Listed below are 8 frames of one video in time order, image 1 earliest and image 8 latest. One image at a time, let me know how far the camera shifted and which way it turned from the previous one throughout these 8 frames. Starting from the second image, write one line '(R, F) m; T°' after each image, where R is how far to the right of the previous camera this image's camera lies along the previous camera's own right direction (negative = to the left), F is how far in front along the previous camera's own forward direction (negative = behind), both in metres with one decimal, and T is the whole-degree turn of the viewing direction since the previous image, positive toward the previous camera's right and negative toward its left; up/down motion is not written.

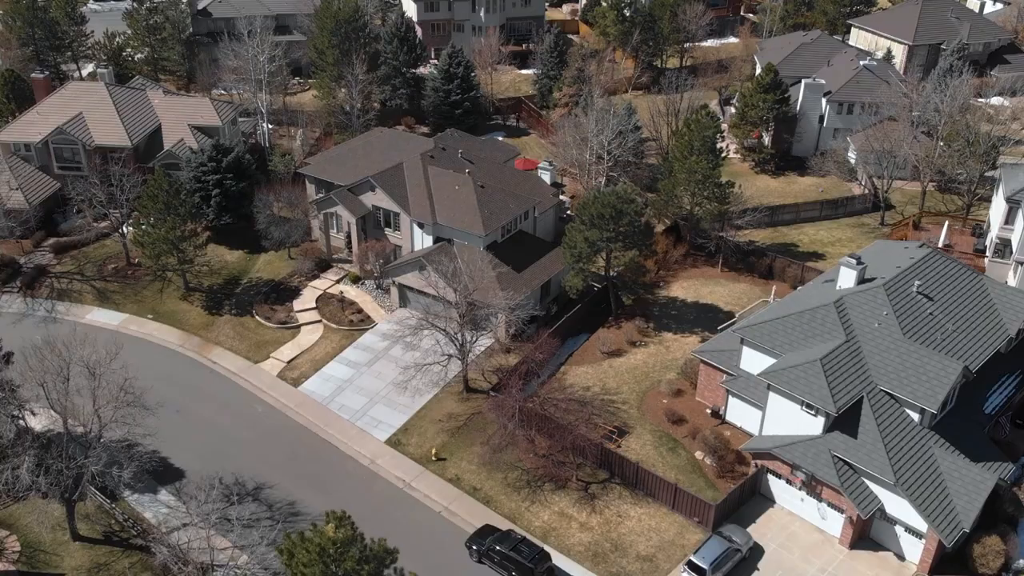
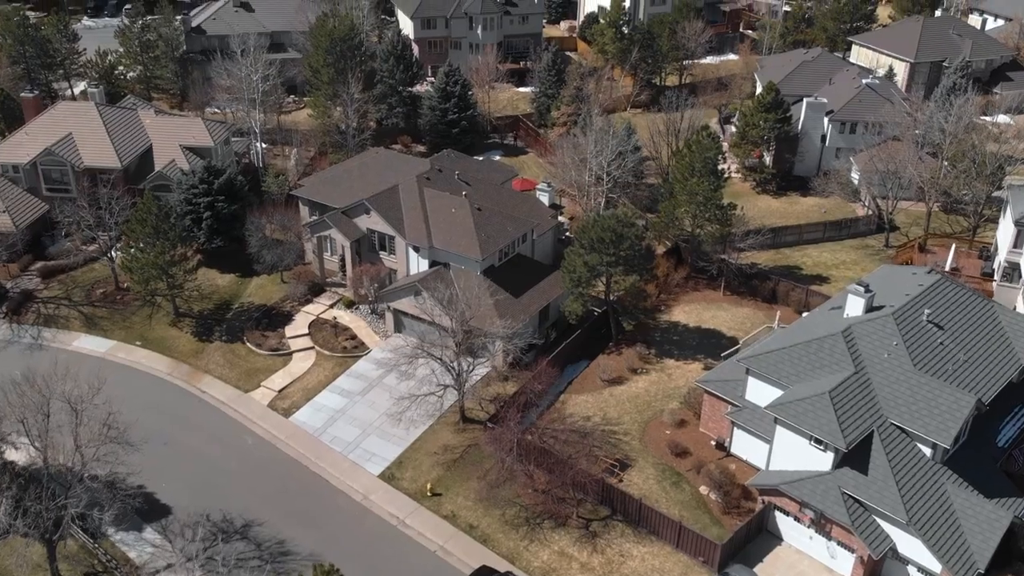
(0.0, +0.7) m; 0°
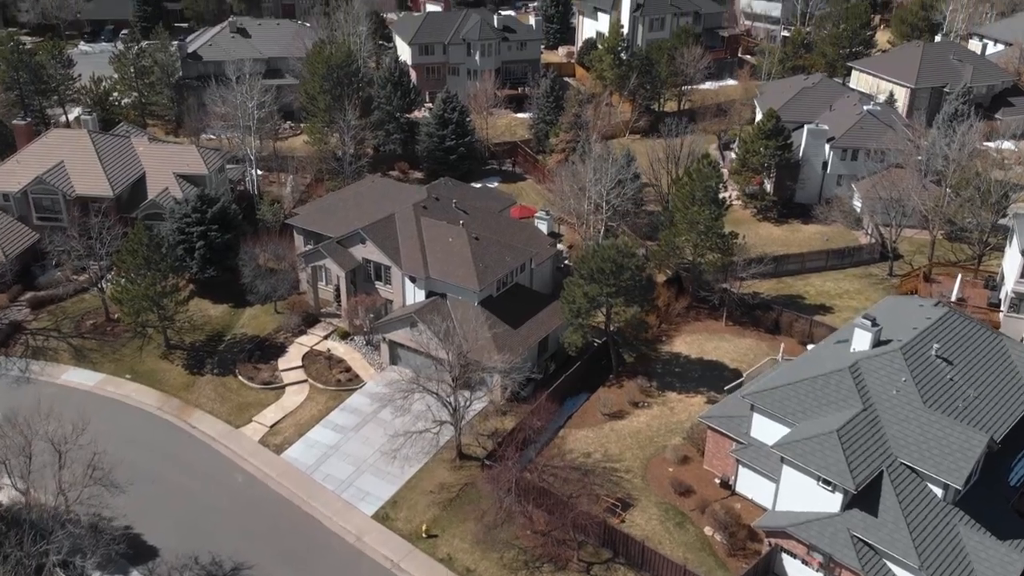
(0.0, +0.6) m; 0°
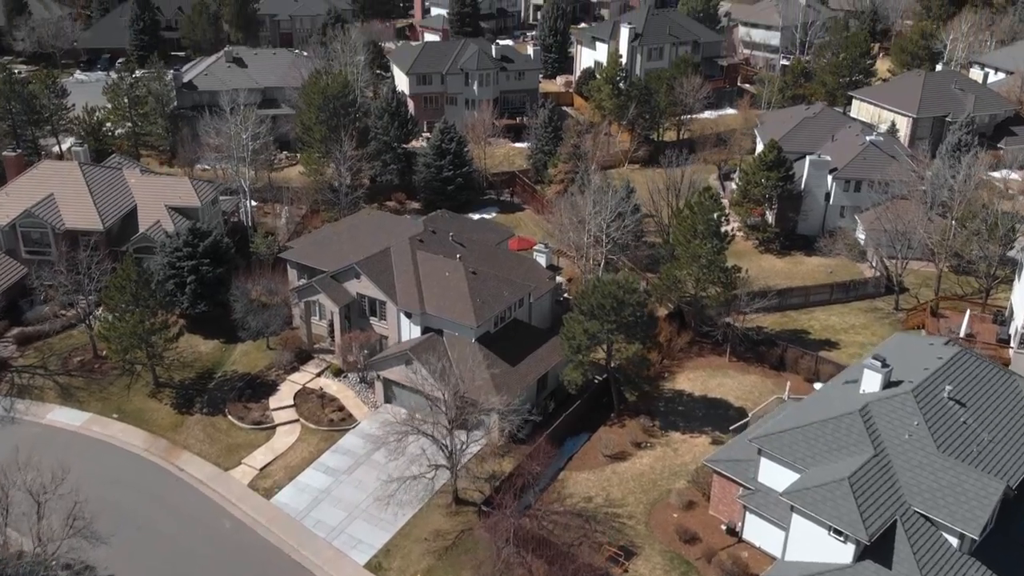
(0.0, +0.7) m; 0°
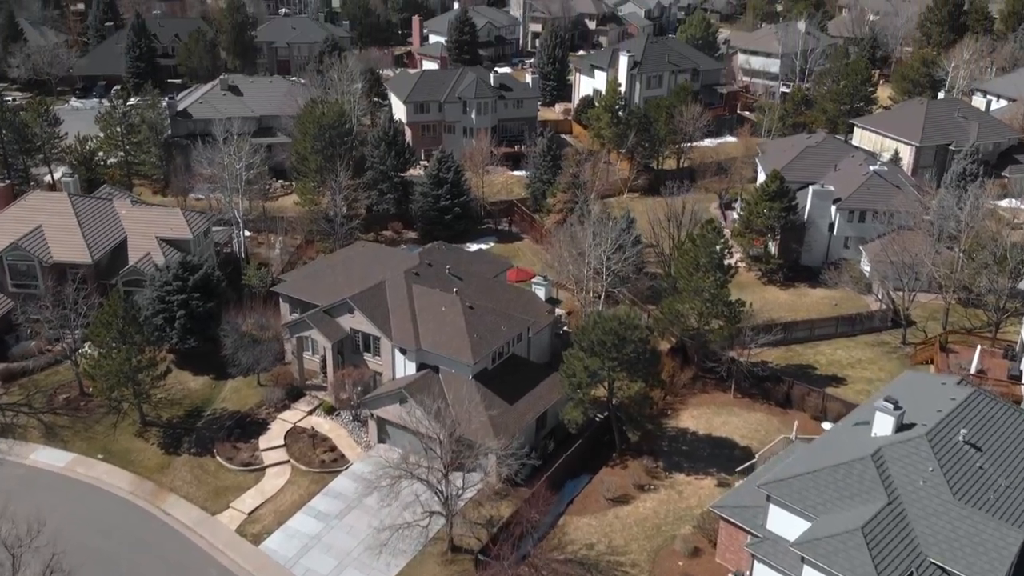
(0.0, +0.8) m; 0°
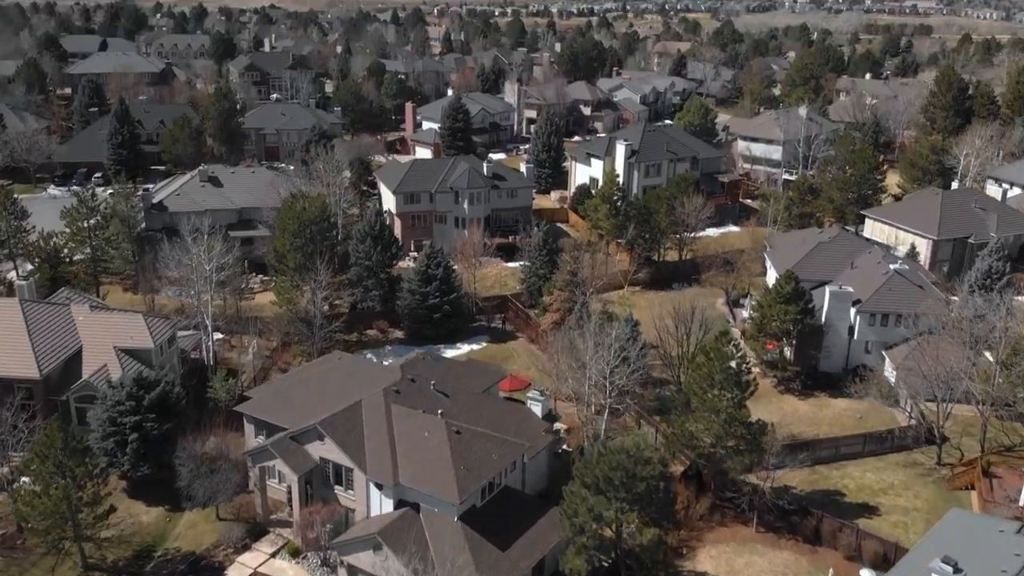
(+0.1, +2.9) m; 0°
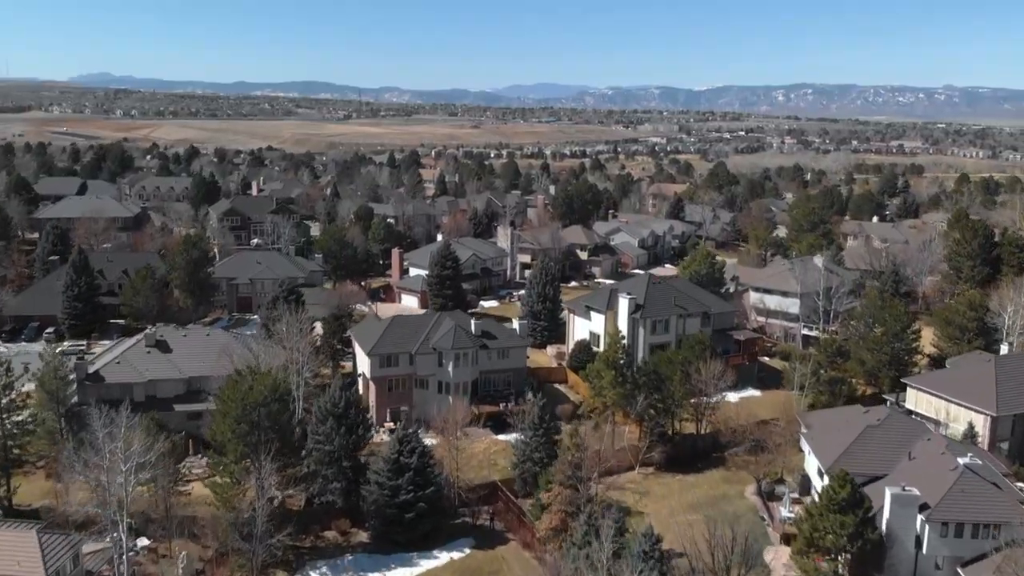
(+0.2, +5.8) m; 0°
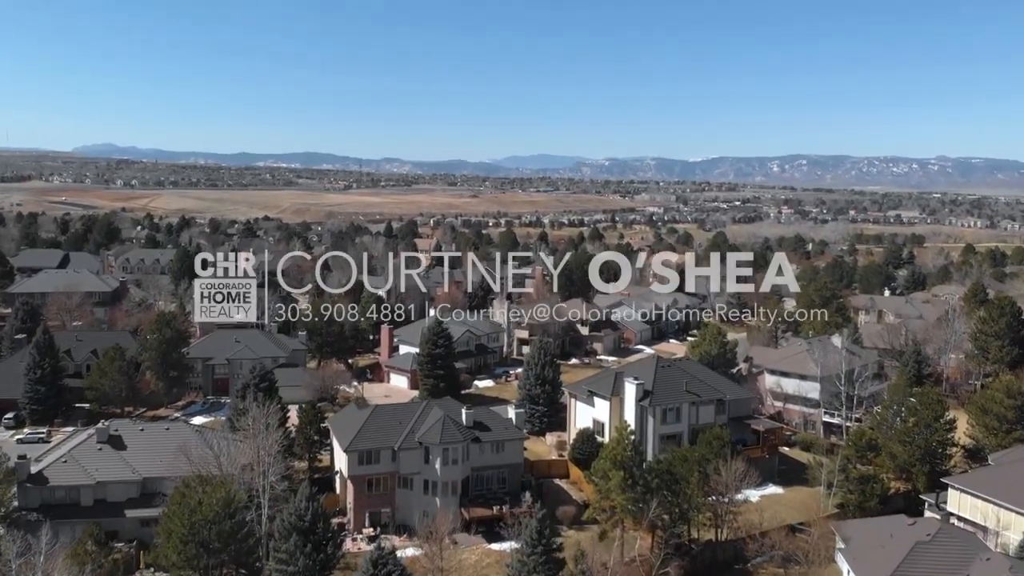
(+0.1, +3.9) m; 0°
